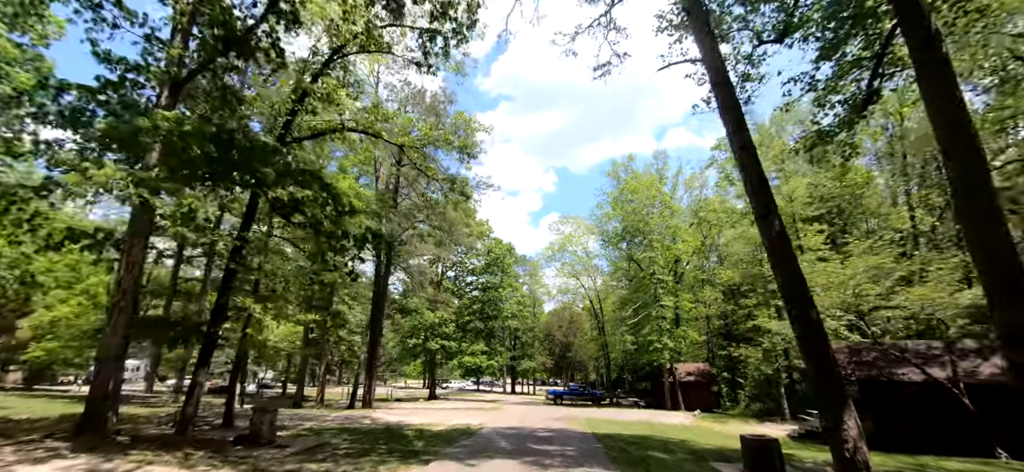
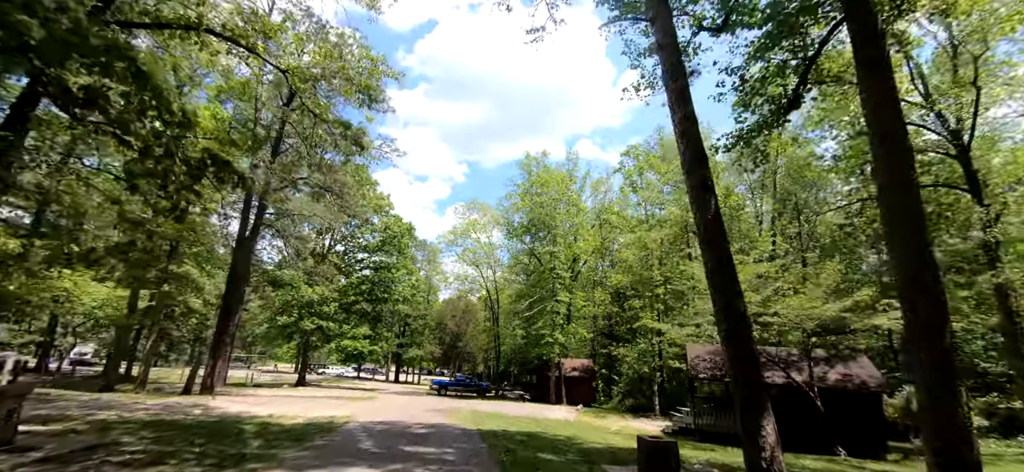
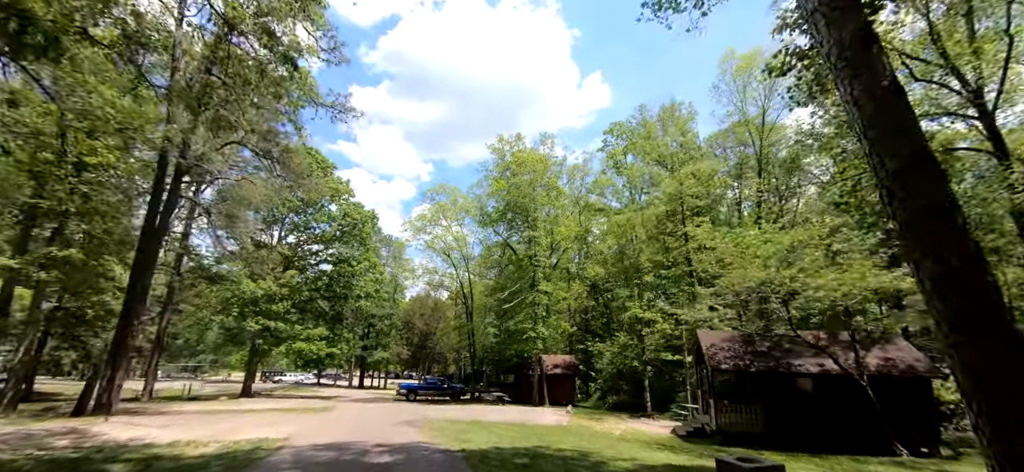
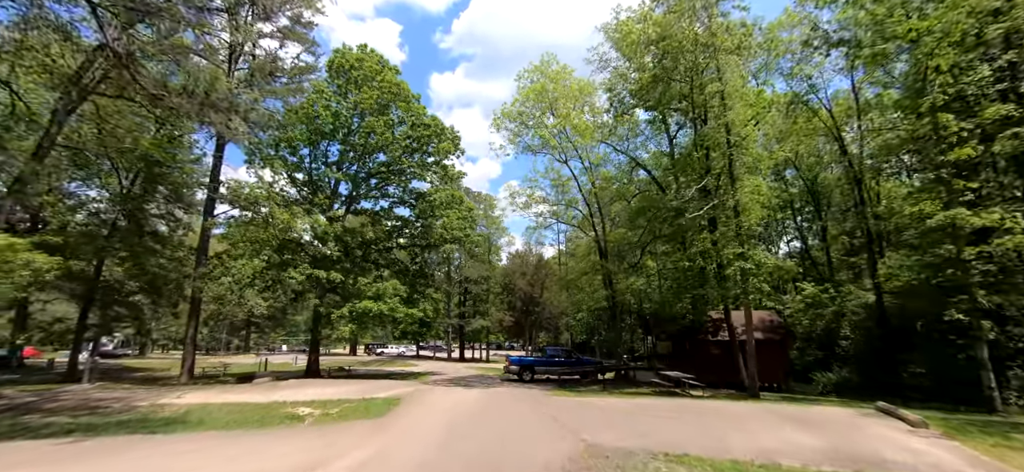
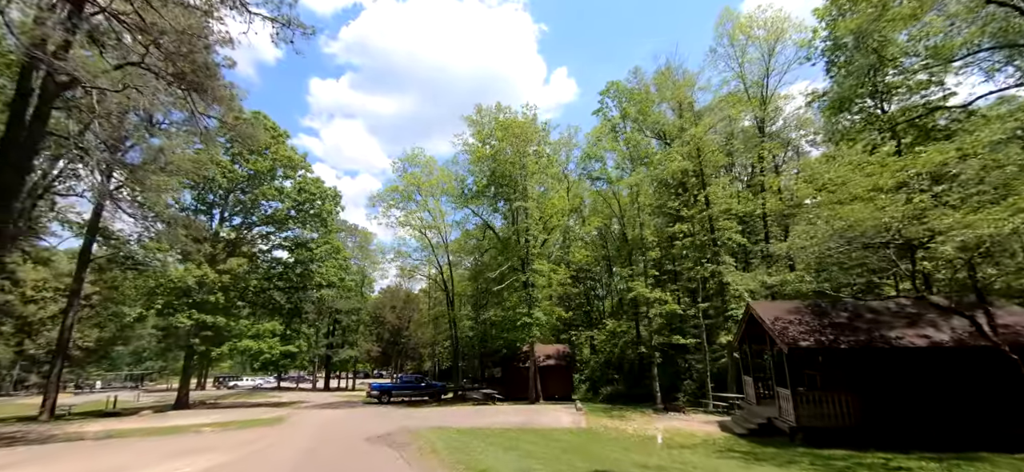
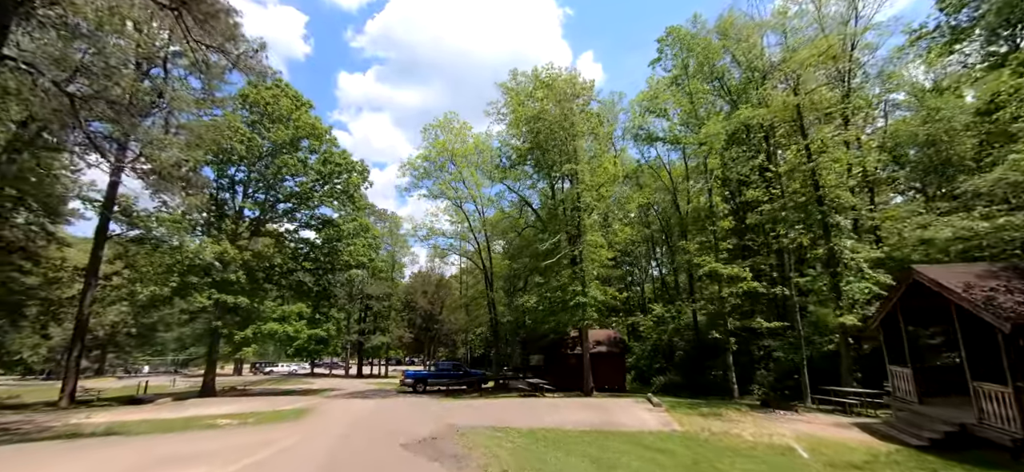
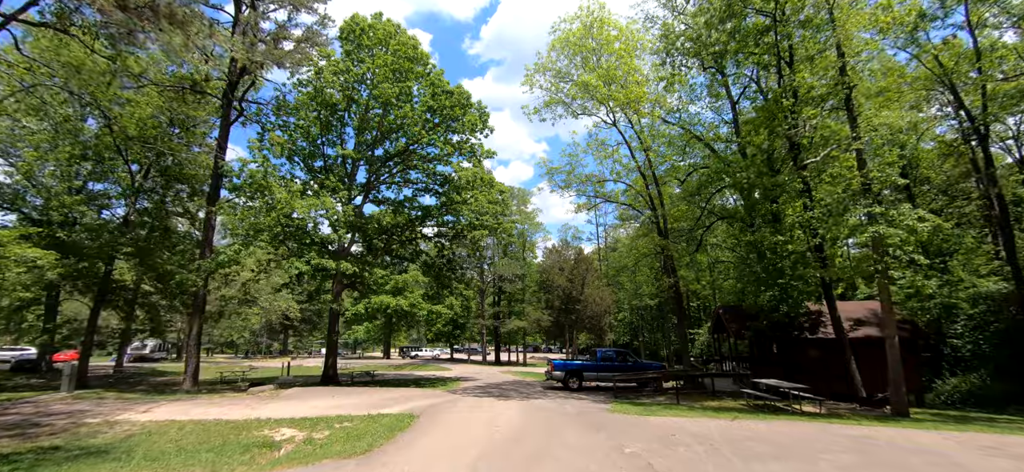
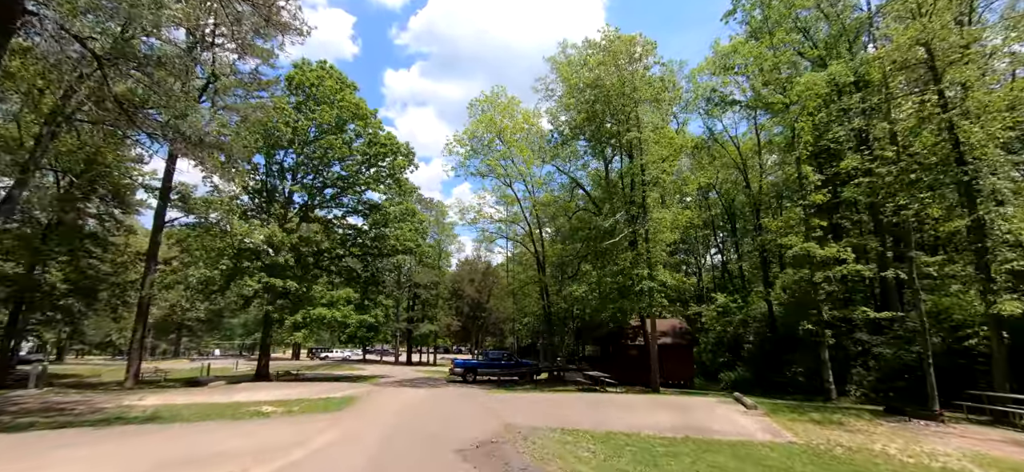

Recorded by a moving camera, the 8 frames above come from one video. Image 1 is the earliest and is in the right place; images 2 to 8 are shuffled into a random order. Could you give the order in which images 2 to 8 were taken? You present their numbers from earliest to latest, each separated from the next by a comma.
2, 3, 5, 6, 8, 4, 7
